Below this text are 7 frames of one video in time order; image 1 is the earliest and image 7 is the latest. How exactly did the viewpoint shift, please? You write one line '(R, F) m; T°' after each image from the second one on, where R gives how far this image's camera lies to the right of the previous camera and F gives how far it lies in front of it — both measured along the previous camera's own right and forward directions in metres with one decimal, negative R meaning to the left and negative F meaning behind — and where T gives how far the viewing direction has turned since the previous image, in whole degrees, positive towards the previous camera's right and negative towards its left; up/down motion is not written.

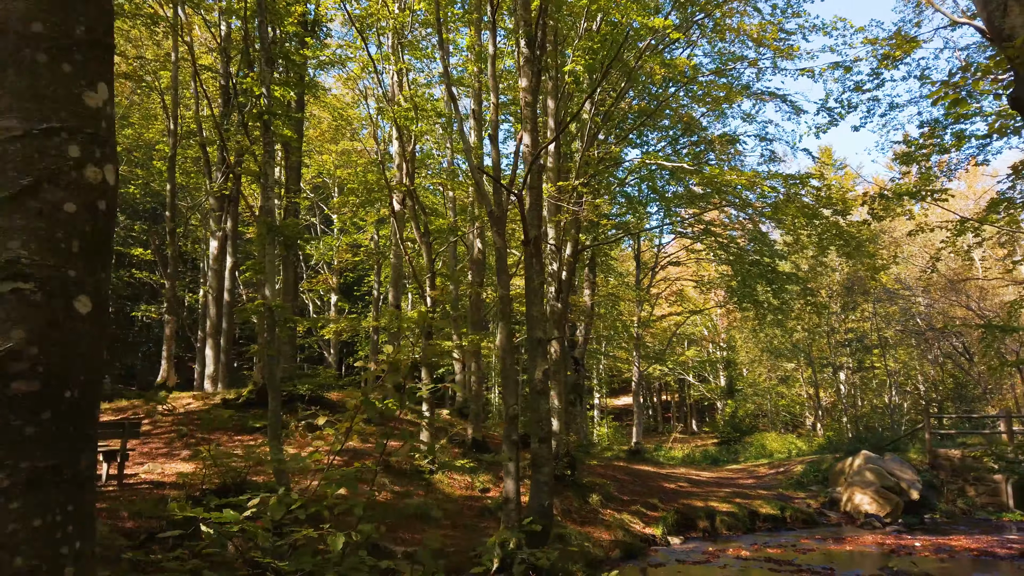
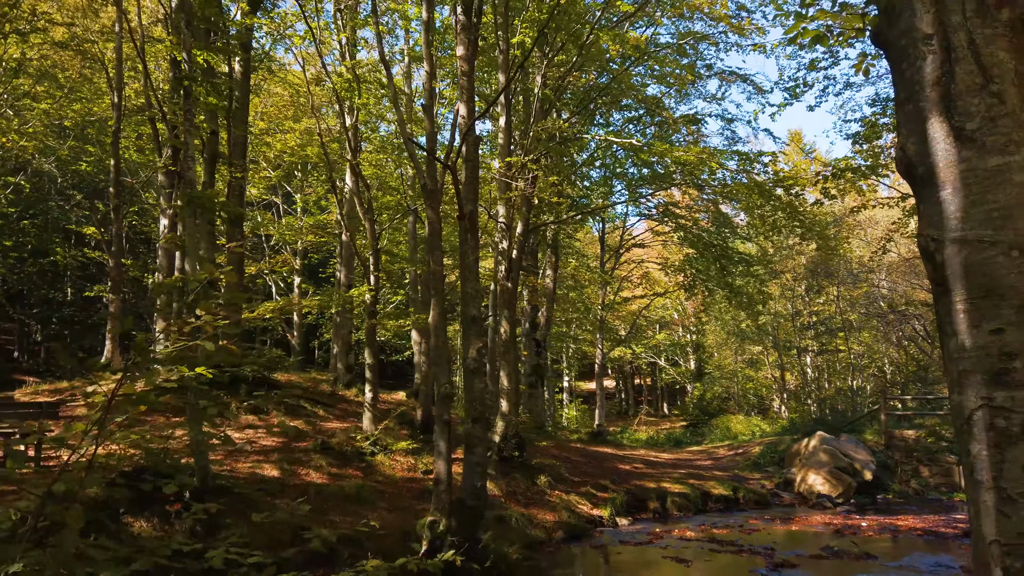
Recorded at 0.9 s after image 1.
(+0.5, +0.3) m; +2°
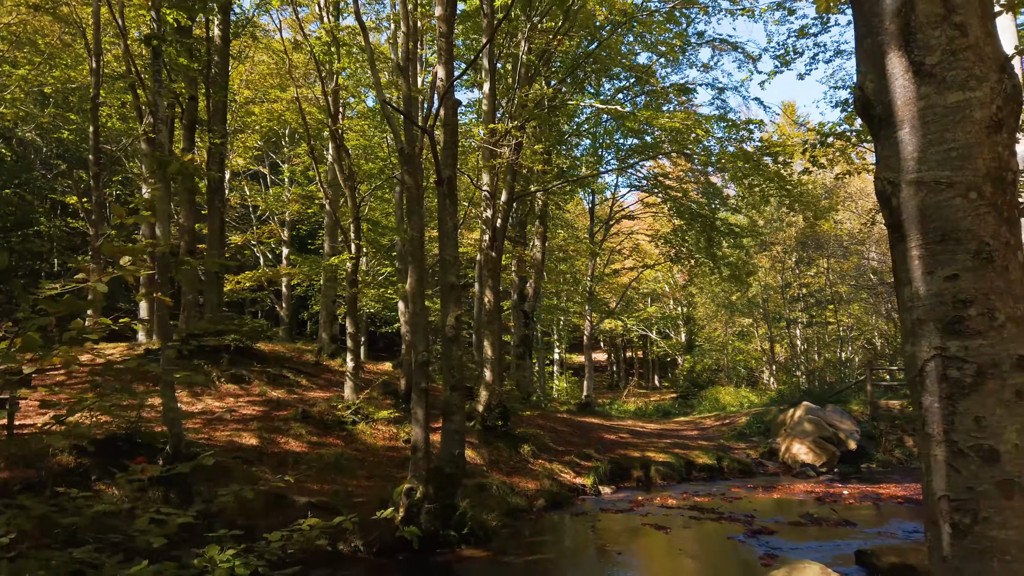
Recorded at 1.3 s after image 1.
(+0.2, +0.1) m; 0°
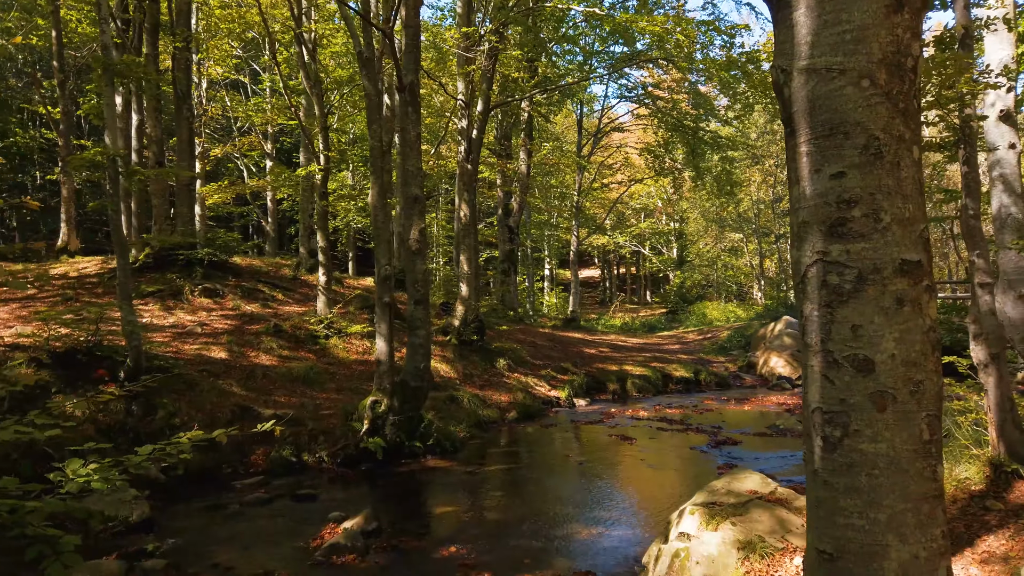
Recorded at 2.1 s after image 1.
(+0.4, +0.2) m; 0°
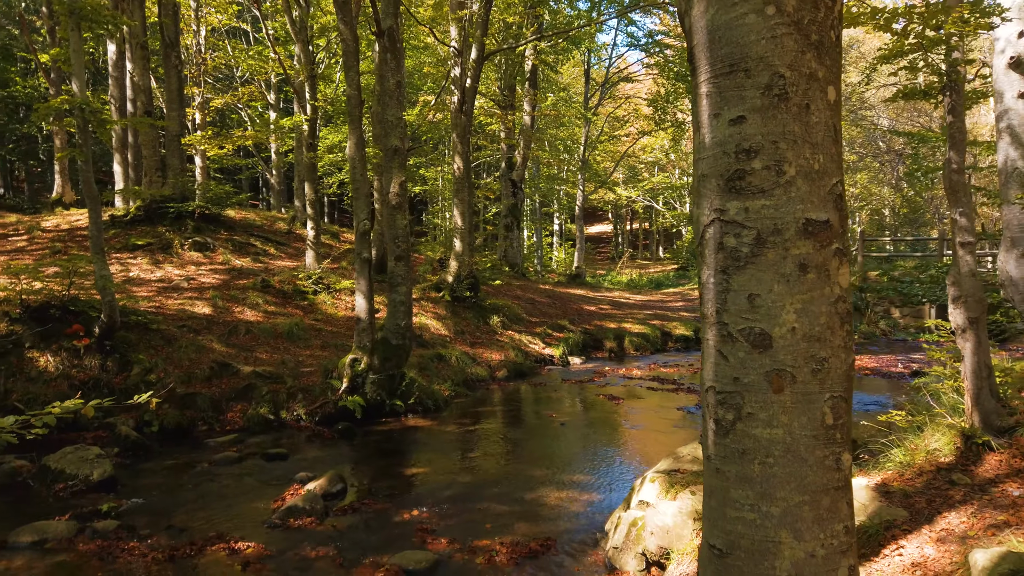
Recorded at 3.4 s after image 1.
(+0.4, +0.2) m; -1°
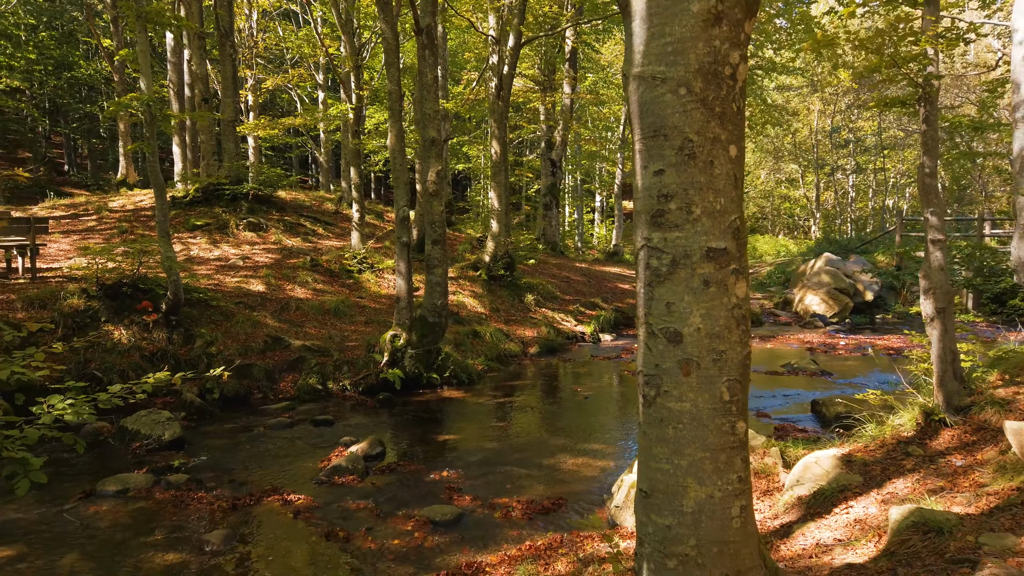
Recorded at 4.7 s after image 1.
(+0.2, -0.6) m; -3°
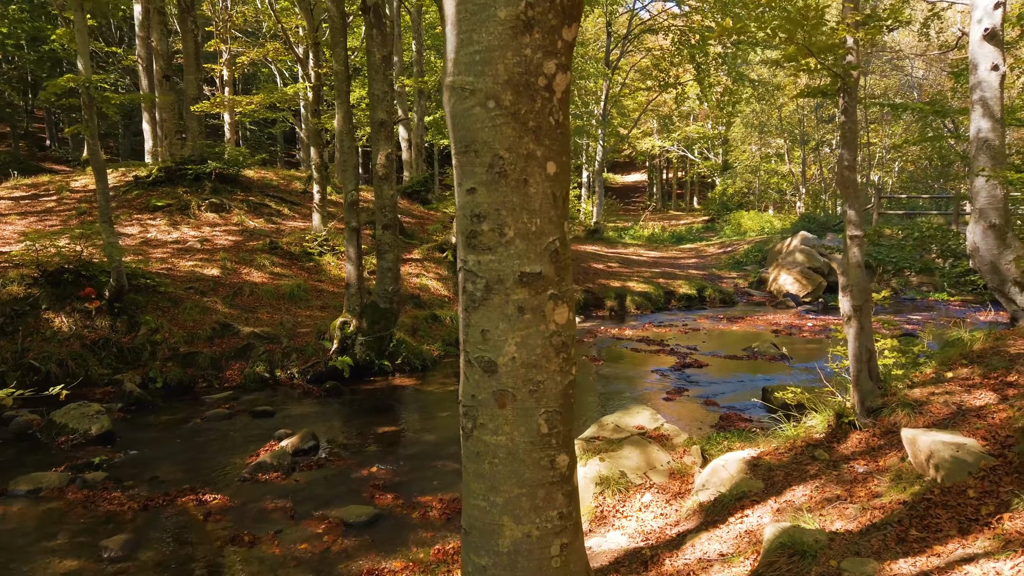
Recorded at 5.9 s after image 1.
(+0.5, +0.1) m; 0°
